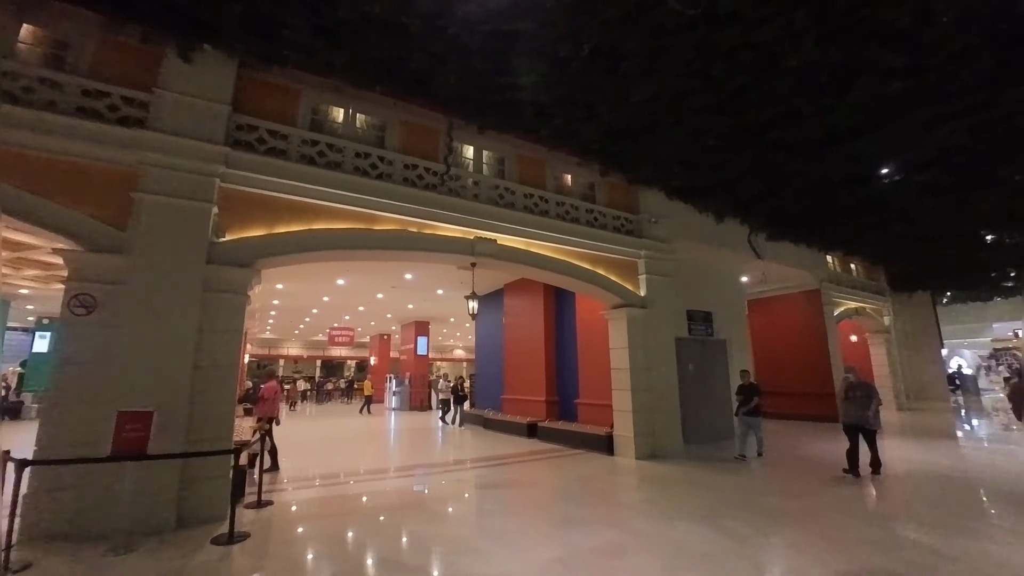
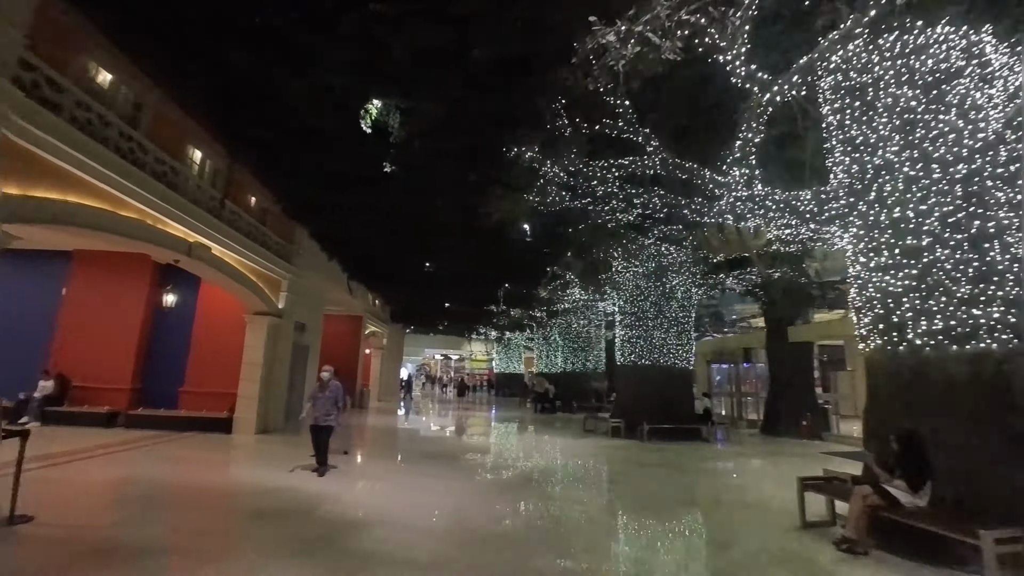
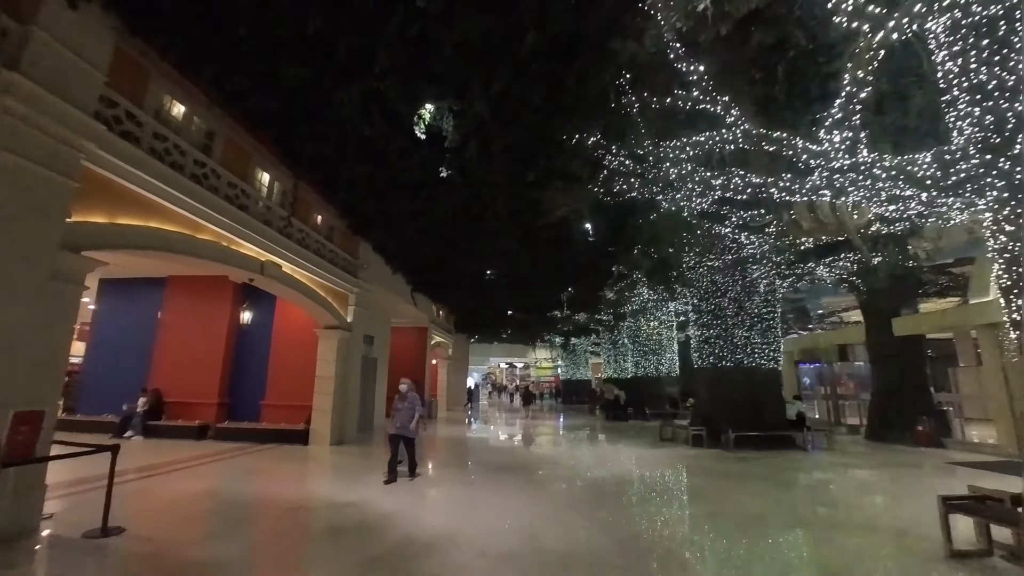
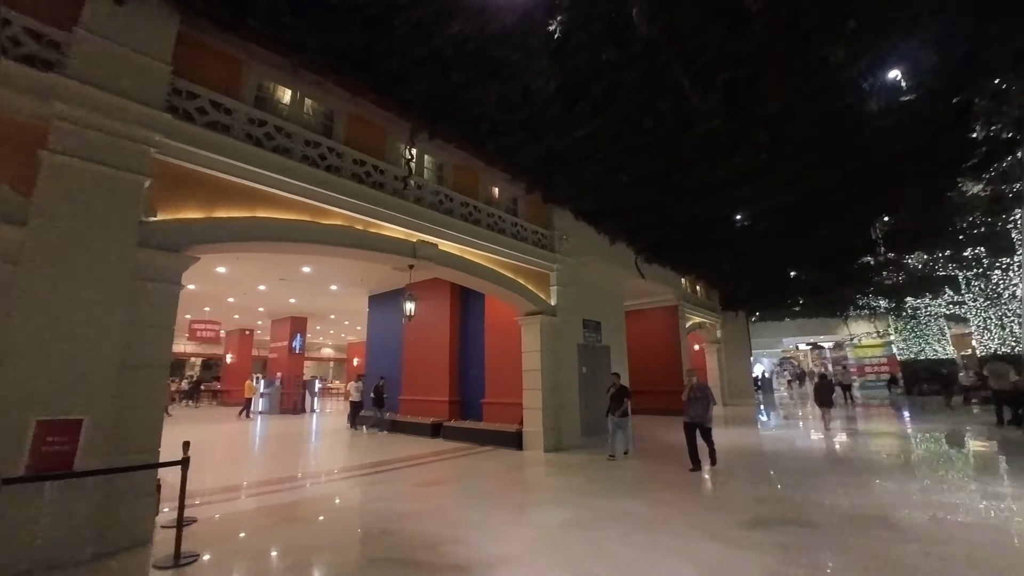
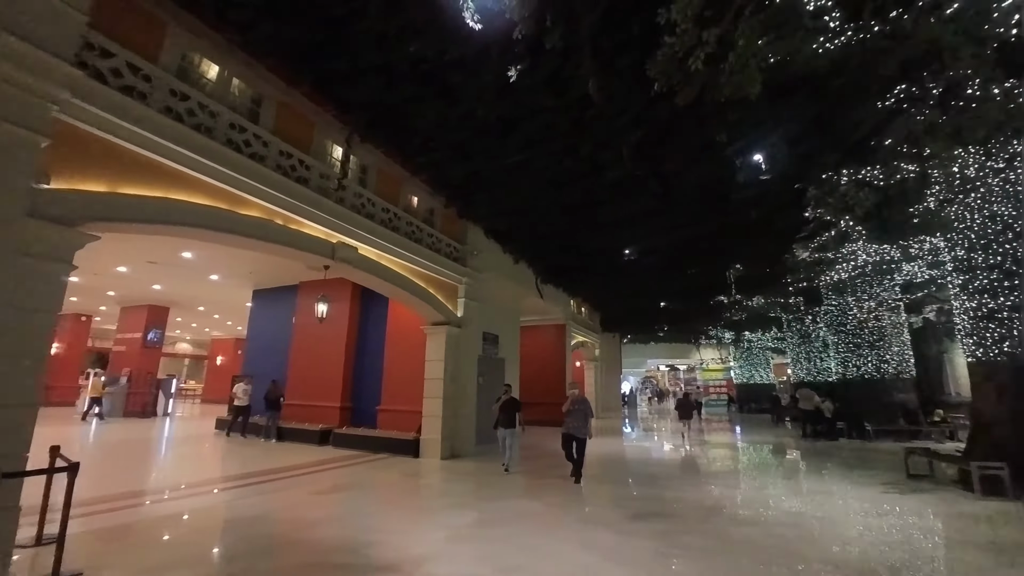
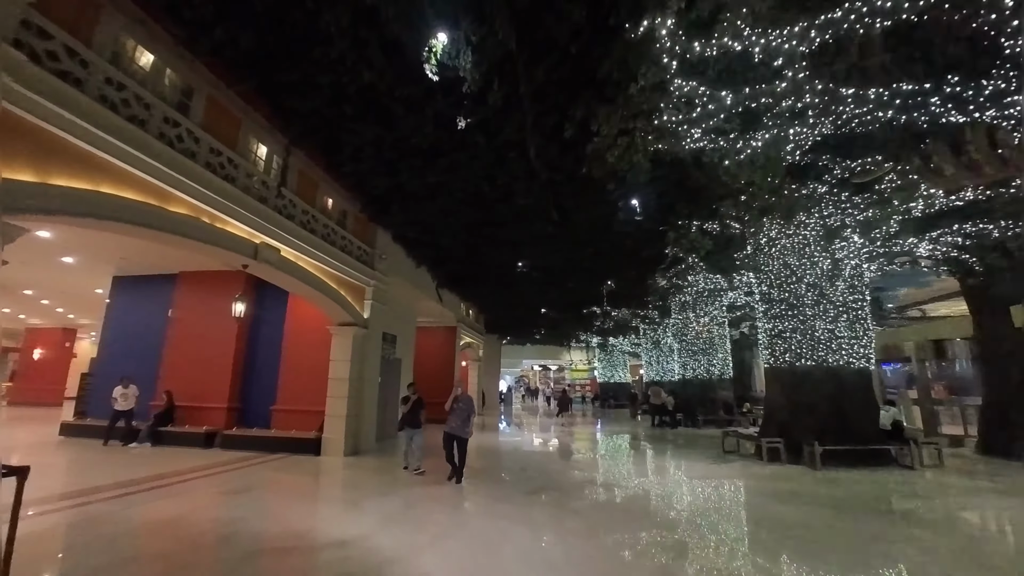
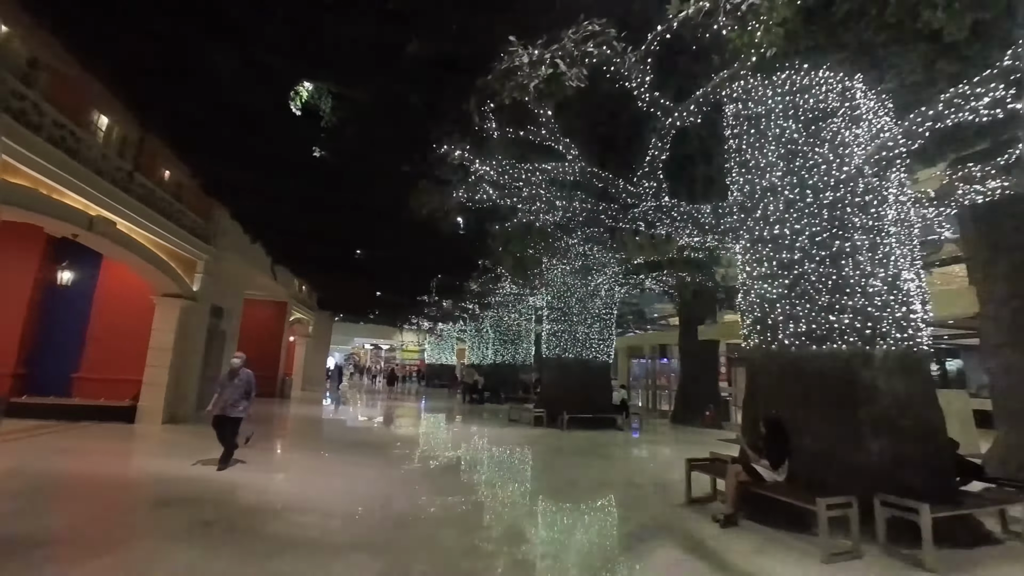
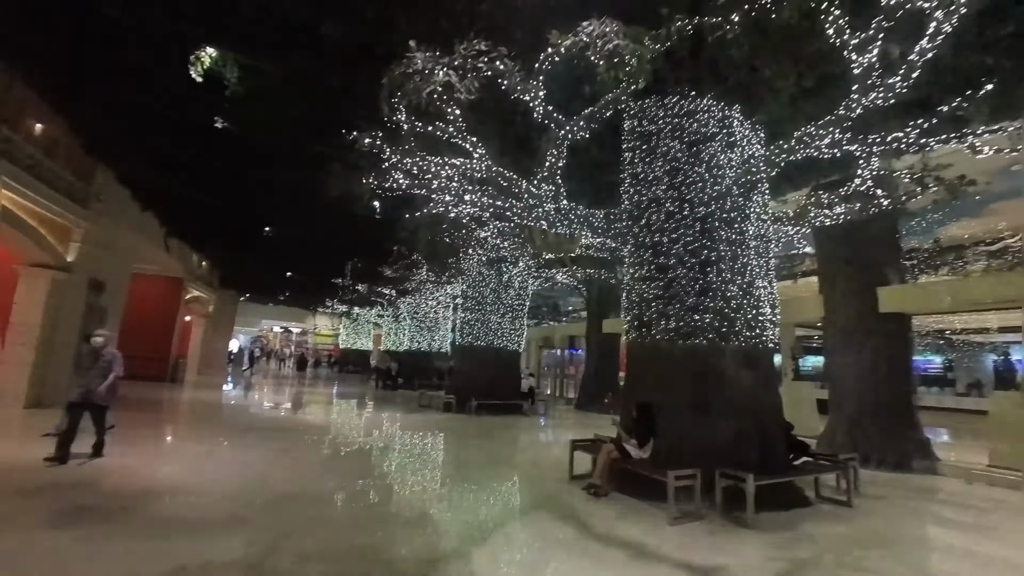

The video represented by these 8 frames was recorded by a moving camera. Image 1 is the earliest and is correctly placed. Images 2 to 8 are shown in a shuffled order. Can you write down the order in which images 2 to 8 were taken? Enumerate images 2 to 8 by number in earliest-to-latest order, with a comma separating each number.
4, 5, 6, 3, 2, 7, 8
